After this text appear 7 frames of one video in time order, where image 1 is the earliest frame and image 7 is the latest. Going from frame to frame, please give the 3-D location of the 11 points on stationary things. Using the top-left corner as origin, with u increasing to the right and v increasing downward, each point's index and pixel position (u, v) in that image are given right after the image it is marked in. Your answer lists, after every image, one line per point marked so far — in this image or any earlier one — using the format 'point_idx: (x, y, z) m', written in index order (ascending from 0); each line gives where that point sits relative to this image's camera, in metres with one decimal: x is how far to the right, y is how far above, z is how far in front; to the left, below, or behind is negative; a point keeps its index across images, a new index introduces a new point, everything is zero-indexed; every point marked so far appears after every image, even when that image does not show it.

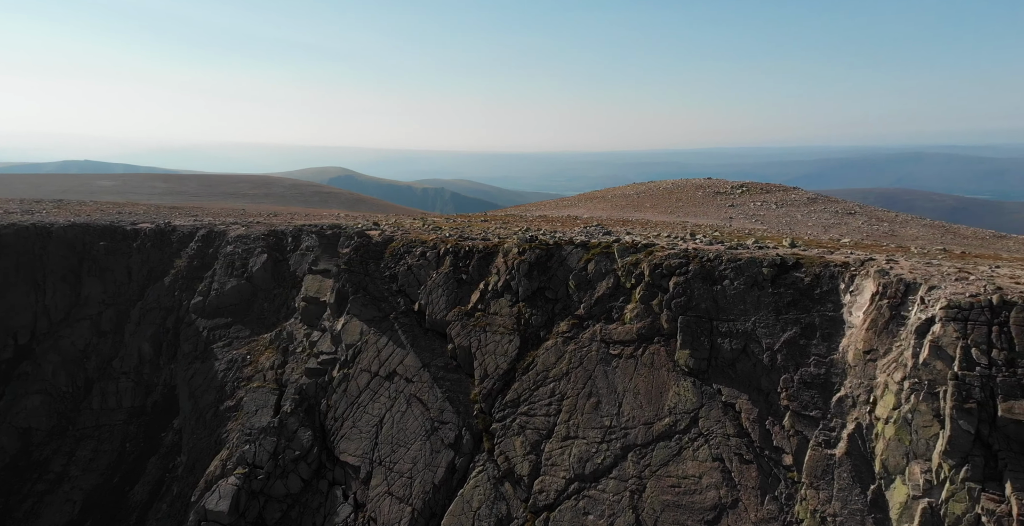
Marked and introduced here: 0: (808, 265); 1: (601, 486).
0: (+8.5, -0.1, +17.5) m
1: (+2.5, -6.2, +16.6) m
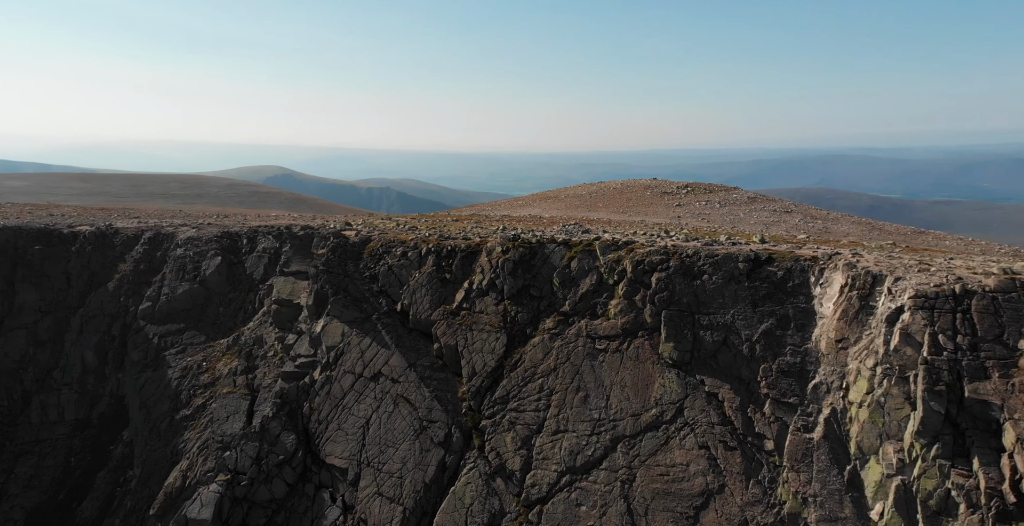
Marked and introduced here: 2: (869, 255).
0: (+8.1, +0.1, +18.4) m
1: (+2.3, -6.1, +17.0) m
2: (+11.0, +0.3, +18.5) m
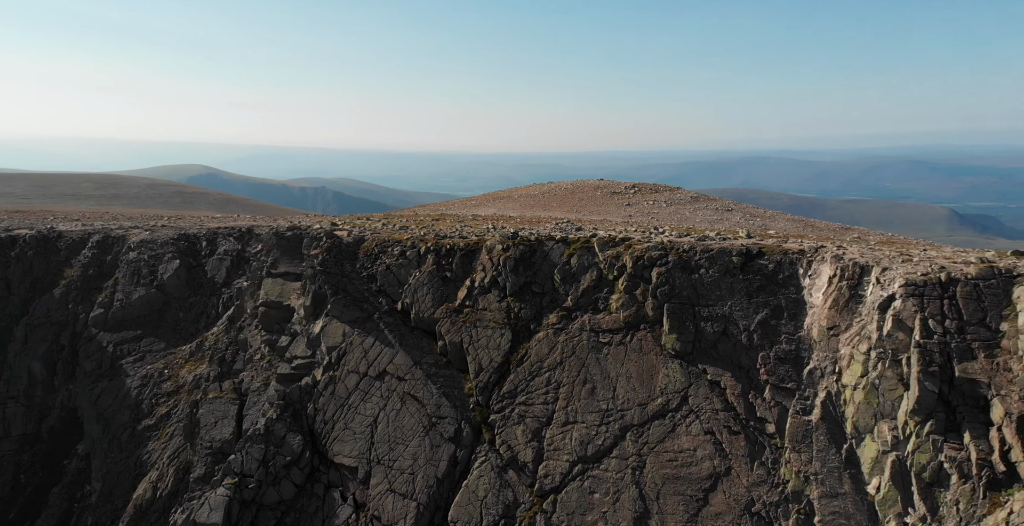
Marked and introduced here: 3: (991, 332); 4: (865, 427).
0: (+8.3, +0.3, +19.4) m
1: (+2.7, -6.0, +17.5) m
2: (+11.2, +0.6, +19.7) m
3: (+12.1, -1.7, +14.9) m
4: (+9.5, -4.4, +16.0) m
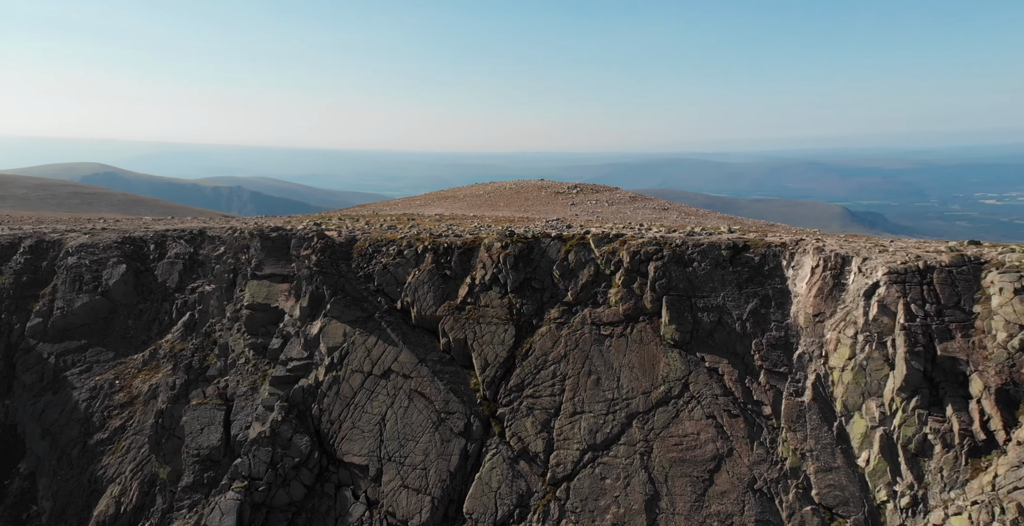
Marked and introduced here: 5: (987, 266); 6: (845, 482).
0: (+8.4, +0.5, +20.5) m
1: (+3.1, -5.8, +18.2) m
2: (+11.3, +0.9, +21.1) m
3: (+12.6, -1.4, +16.4) m
4: (+10.0, -4.1, +17.3) m
5: (+14.0, 0.0, +17.3) m
6: (+9.5, -6.2, +16.9) m
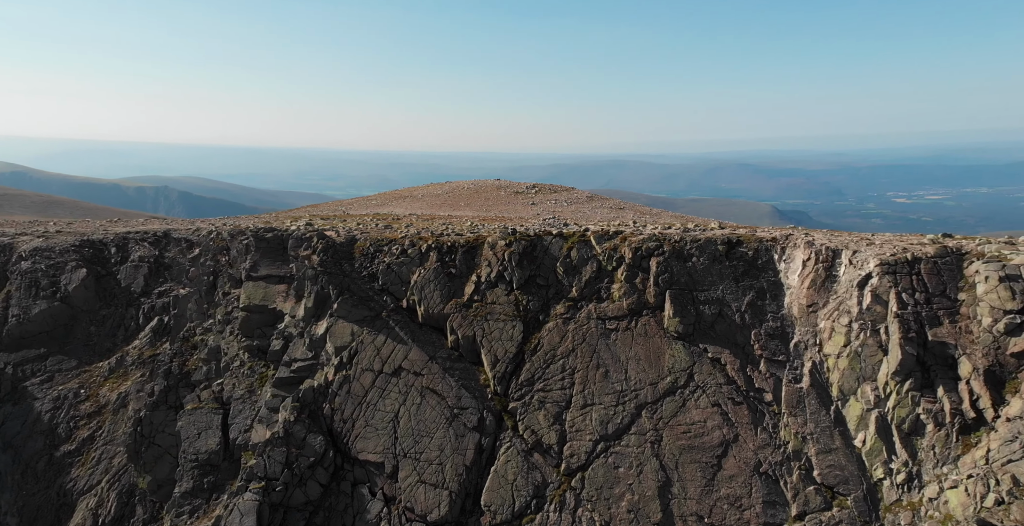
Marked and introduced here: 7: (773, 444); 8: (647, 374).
0: (+8.6, +0.8, +21.5) m
1: (+3.5, -5.7, +18.8) m
2: (+11.4, +1.1, +22.3) m
3: (+13.1, -1.2, +17.7) m
4: (+10.5, -3.9, +18.4) m
5: (+14.5, +0.2, +18.7) m
6: (+10.0, -6.0, +17.9) m
7: (+8.1, -5.6, +18.5) m
8: (+4.5, -3.7, +19.7) m
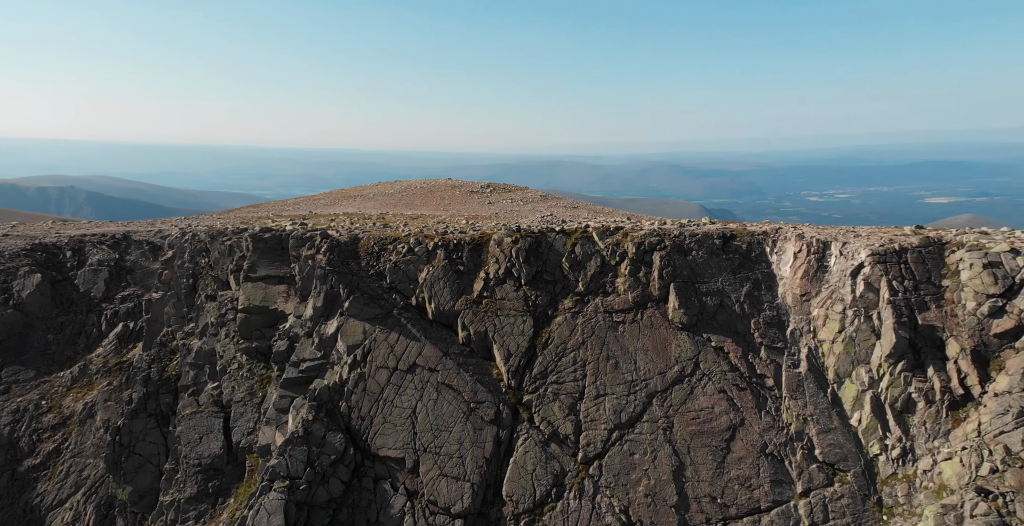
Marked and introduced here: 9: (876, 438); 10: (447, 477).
0: (+8.9, +1.0, +22.6) m
1: (+4.1, -5.5, +19.5) m
2: (+11.6, +1.4, +23.5) m
3: (+13.7, -0.8, +19.1) m
4: (+11.0, -3.6, +19.6) m
5: (+14.9, +0.6, +20.2) m
6: (+10.6, -5.7, +19.1) m
7: (+8.7, -5.4, +19.6) m
8: (+4.9, -3.5, +20.5) m
9: (+11.4, -5.5, +18.7) m
10: (-2.0, -6.8, +18.6) m
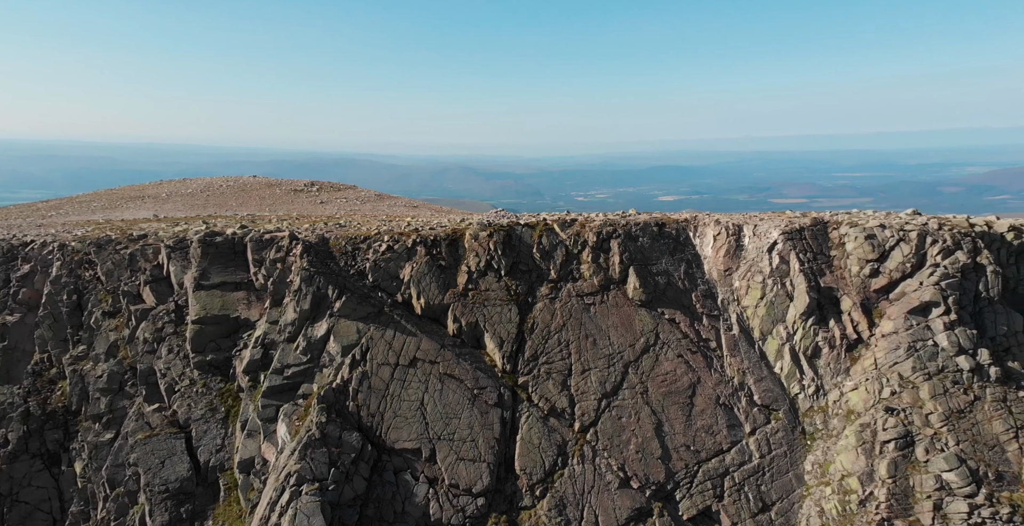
0: (+7.5, +1.8, +26.3) m
1: (+4.0, -5.0, +22.1) m
2: (+9.8, +2.3, +27.9) m
3: (+13.1, +0.2, +24.2) m
4: (+10.6, -2.7, +24.0) m
5: (+13.9, +1.7, +25.6) m
6: (+10.4, -4.9, +23.5) m
7: (+8.4, -4.6, +23.4) m
8: (+4.5, -2.9, +23.3) m
9: (+11.3, -4.6, +23.3) m
10: (-1.6, -6.6, +19.6) m
